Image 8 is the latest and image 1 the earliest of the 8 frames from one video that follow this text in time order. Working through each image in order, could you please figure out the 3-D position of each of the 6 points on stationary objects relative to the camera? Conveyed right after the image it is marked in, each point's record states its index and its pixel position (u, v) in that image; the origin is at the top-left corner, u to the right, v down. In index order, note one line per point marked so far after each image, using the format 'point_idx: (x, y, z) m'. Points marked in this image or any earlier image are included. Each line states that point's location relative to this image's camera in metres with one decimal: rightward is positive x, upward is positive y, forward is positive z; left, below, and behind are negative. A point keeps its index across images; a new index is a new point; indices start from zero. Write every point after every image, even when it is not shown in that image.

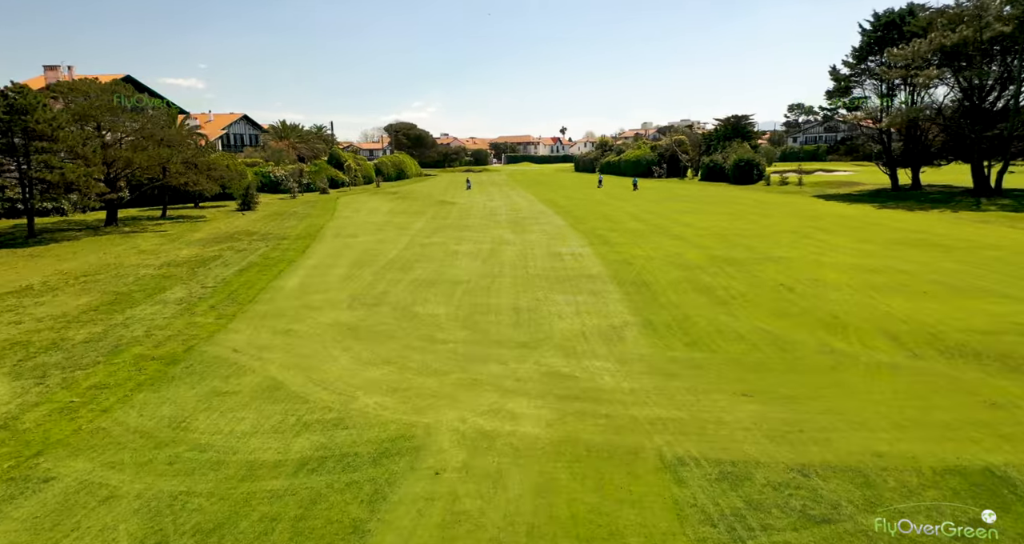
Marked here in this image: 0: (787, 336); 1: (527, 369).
0: (+4.9, -1.2, +11.1) m
1: (+0.2, -1.6, +9.8) m
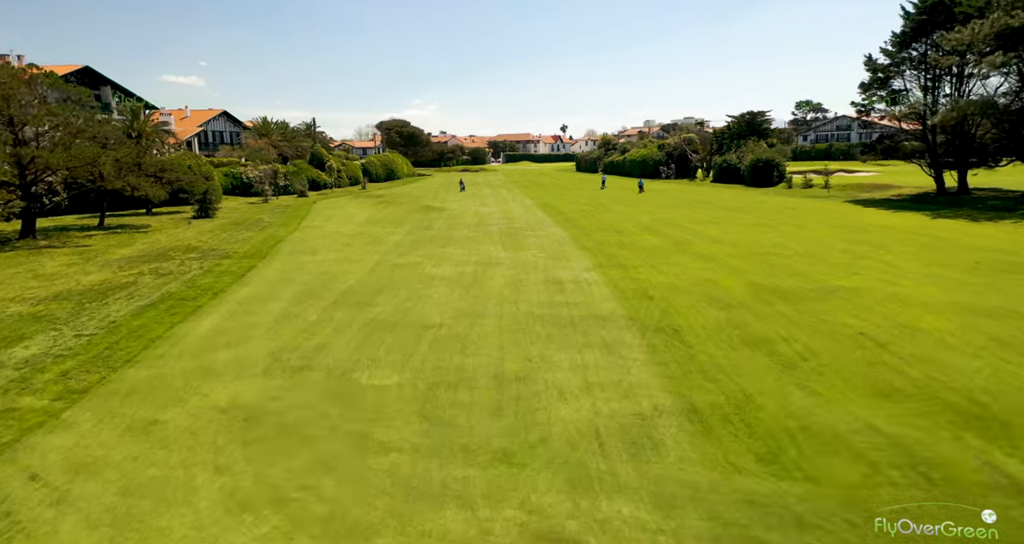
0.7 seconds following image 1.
0: (+4.6, -2.0, +7.1) m
1: (-0.1, -2.4, +5.8) m
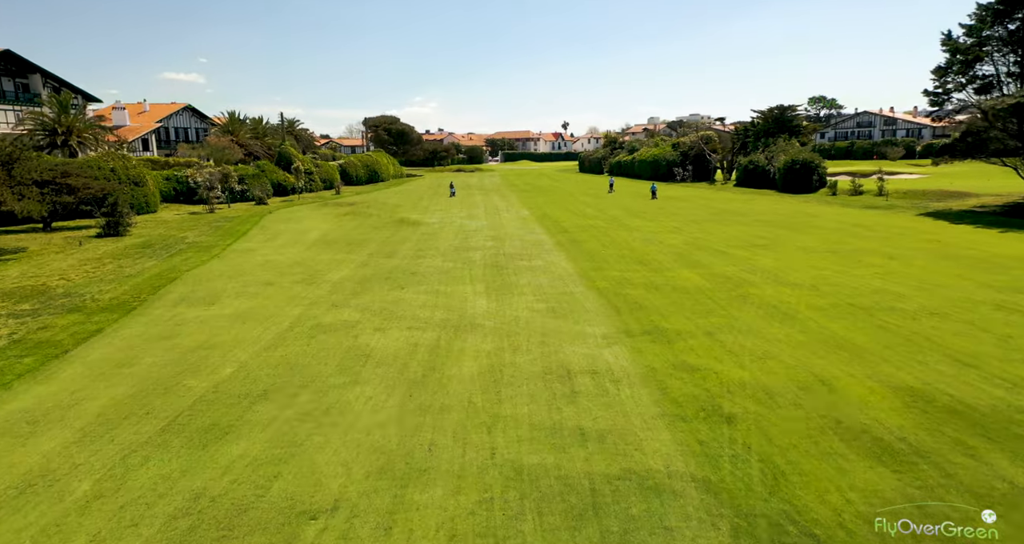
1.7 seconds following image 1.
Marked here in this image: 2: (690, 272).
0: (+4.2, -3.3, +0.8) m
1: (-0.4, -3.7, -0.5) m
2: (+4.9, 0.0, +17.1) m
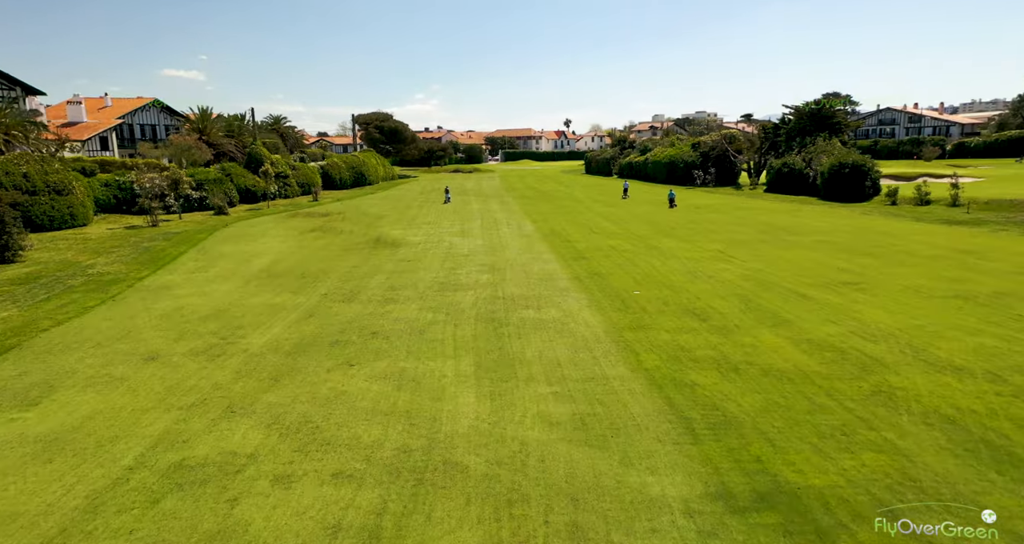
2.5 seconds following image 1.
0: (+4.3, -4.5, -4.6) m
1: (-0.4, -4.9, -5.8) m
2: (+5.0, -1.2, +11.7) m
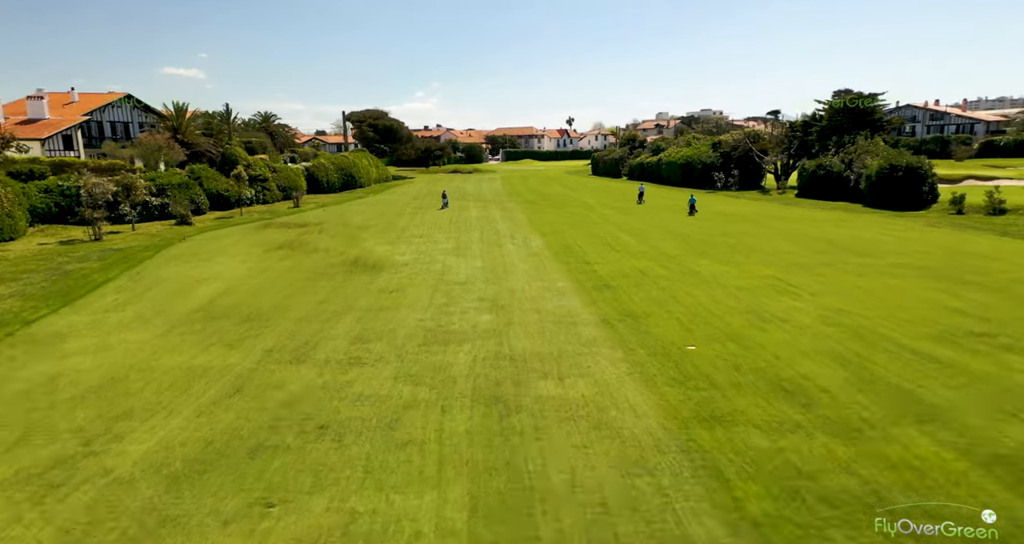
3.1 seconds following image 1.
0: (+4.5, -5.5, -8.7) m
1: (-0.2, -5.8, -10.0) m
2: (+5.1, -2.0, +7.5) m
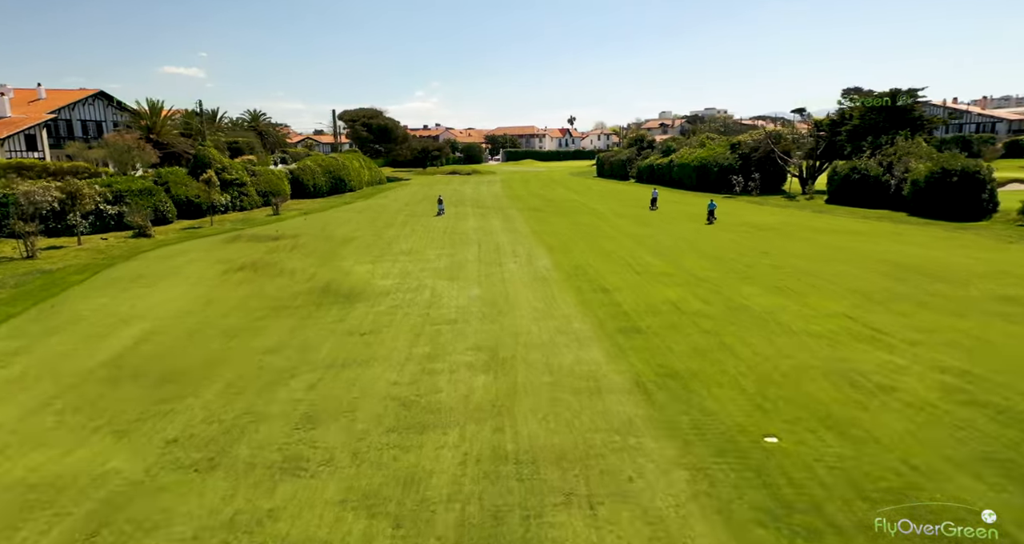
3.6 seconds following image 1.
0: (+4.5, -6.3, -12.1) m
1: (-0.2, -6.6, -13.4) m
2: (+5.2, -2.8, +4.1) m
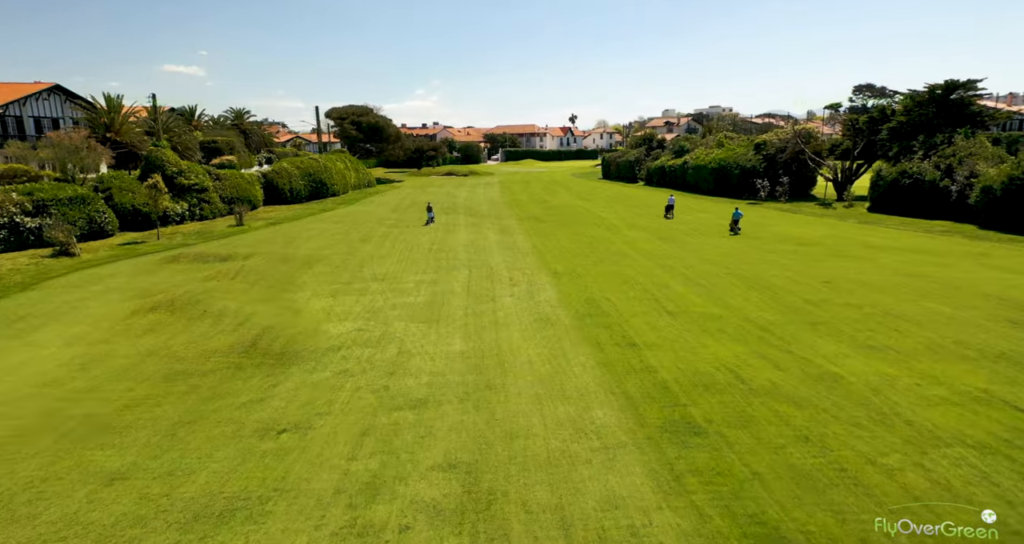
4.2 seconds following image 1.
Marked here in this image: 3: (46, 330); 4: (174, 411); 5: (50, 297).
0: (+4.4, -7.2, -16.5) m
1: (-0.3, -7.6, -17.7) m
2: (+5.1, -3.8, -0.2) m
3: (-9.9, -1.3, +12.9) m
4: (-4.9, -2.1, +8.6) m
5: (-11.9, -0.6, +15.9) m
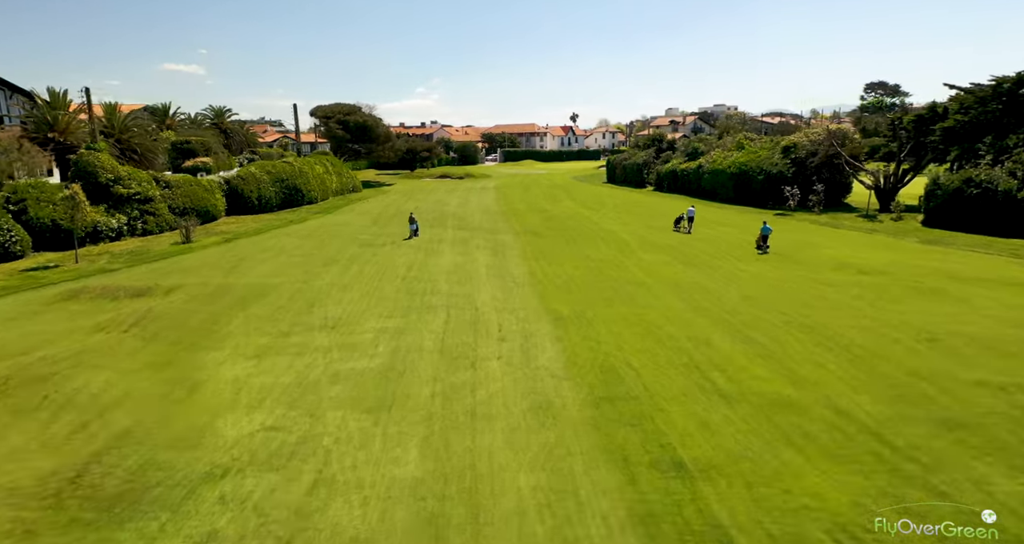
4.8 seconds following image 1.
0: (+4.2, -8.3, -20.9) m
1: (-0.5, -8.7, -22.1) m
2: (+4.9, -4.9, -4.6) m
3: (-10.2, -2.3, +8.5) m
4: (-5.2, -3.2, +4.2) m
5: (-12.1, -1.6, +11.5) m
